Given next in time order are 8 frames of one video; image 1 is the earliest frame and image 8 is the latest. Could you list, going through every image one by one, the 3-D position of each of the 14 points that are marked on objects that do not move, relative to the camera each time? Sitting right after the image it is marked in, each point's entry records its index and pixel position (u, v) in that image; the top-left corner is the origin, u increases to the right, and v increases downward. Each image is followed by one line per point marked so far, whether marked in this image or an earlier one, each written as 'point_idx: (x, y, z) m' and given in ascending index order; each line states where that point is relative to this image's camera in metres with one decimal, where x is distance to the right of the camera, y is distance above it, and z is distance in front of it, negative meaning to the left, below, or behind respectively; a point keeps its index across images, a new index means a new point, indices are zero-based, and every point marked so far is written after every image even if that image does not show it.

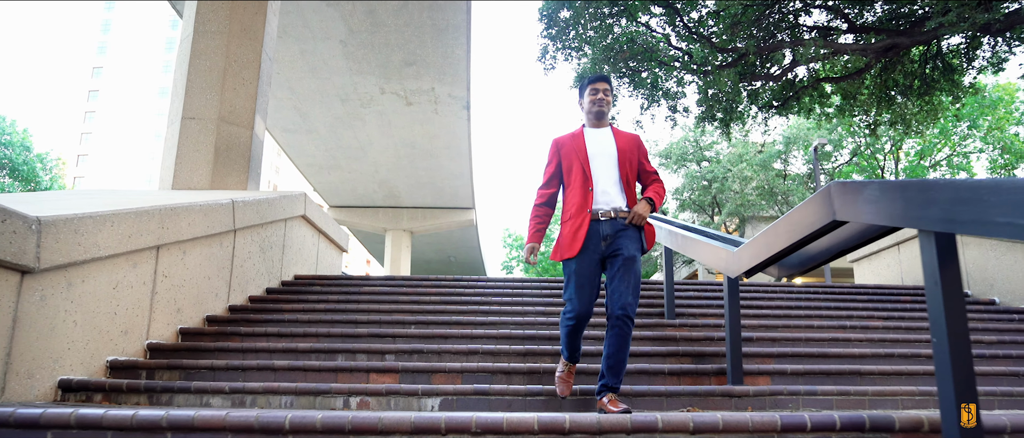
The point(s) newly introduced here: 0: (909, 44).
0: (+5.7, +2.5, +9.5) m
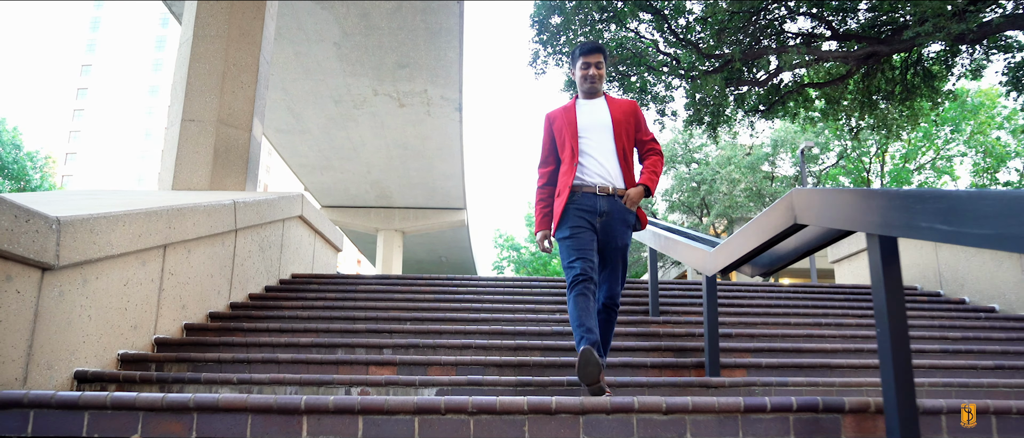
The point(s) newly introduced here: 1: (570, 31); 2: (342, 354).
0: (+5.6, +2.5, +9.8) m
1: (+1.0, +3.2, +11.0) m
2: (-1.1, -0.8, +4.1) m
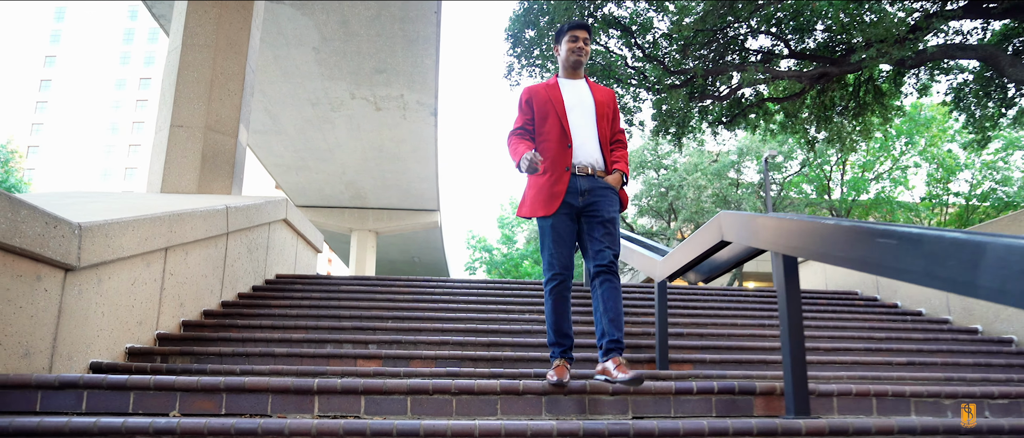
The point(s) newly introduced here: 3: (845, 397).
0: (+5.2, +2.3, +10.5) m
1: (+0.5, +3.1, +11.5) m
2: (-1.2, -0.9, +4.5) m
3: (+1.4, -0.7, +2.7) m
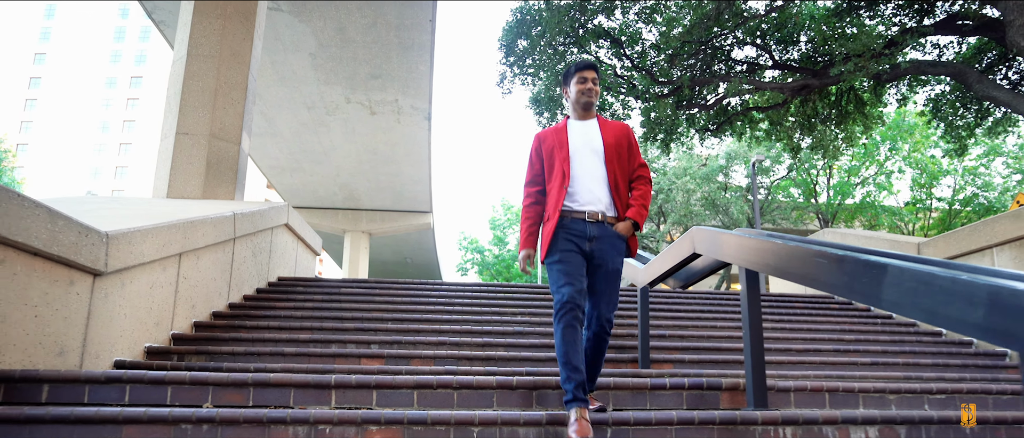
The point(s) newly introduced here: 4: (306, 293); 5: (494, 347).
0: (+5.1, +2.2, +10.9) m
1: (+0.4, +3.0, +11.9) m
2: (-1.3, -0.9, +4.8) m
3: (+1.3, -0.8, +3.0) m
4: (-2.1, -0.8, +6.6) m
5: (-0.1, -1.0, +4.9) m
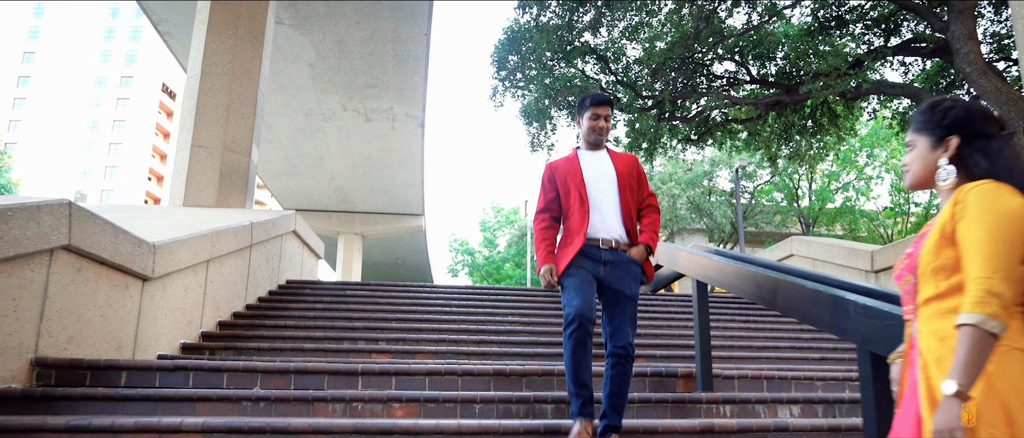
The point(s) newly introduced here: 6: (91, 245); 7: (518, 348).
0: (+4.9, +2.1, +11.6) m
1: (+0.3, +2.9, +12.5) m
2: (-1.4, -1.0, +5.4) m
3: (+1.3, -0.9, +3.7) m
4: (-2.2, -0.8, +7.2) m
5: (-0.2, -1.0, +5.5) m
6: (-2.3, -0.1, +3.6) m
7: (0.0, -1.1, +5.4) m
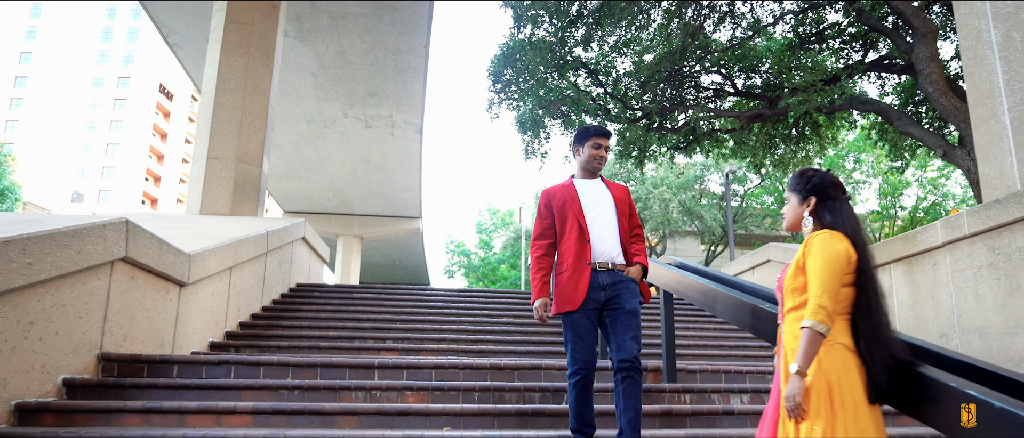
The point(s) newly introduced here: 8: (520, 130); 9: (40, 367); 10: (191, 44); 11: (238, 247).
0: (+4.8, +2.0, +12.2) m
1: (+0.2, +2.8, +13.1) m
2: (-1.4, -1.1, +5.9) m
3: (+1.3, -1.0, +4.2) m
4: (-2.2, -0.9, +7.8) m
5: (-0.2, -1.2, +6.1) m
6: (-2.4, -0.2, +4.2) m
7: (0.0, -1.2, +6.0) m
8: (+0.2, +1.8, +13.0) m
9: (-2.4, -0.7, +3.3) m
10: (-7.0, +3.8, +14.2) m
11: (-2.5, -0.3, +6.1) m
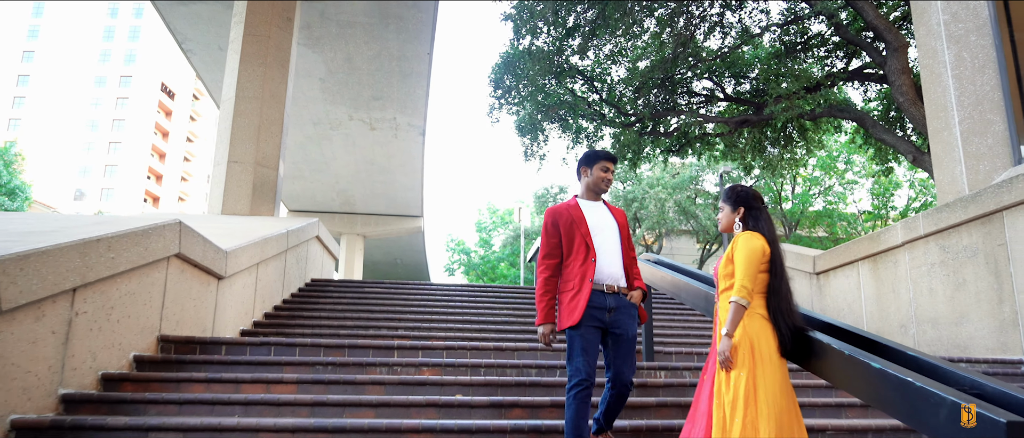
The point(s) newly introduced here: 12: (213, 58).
0: (+4.8, +2.0, +12.8) m
1: (+0.2, +2.8, +13.7) m
2: (-1.4, -1.1, +6.6) m
3: (+1.3, -1.0, +4.9) m
4: (-2.2, -0.9, +8.4) m
5: (-0.3, -1.2, +6.7) m
6: (-2.4, -0.2, +4.8) m
7: (0.0, -1.2, +6.6) m
8: (+0.2, +1.8, +13.7) m
9: (-2.4, -0.8, +3.9) m
10: (-7.0, +3.8, +14.8) m
11: (-2.5, -0.3, +6.7) m
12: (-6.9, +3.7, +15.1) m
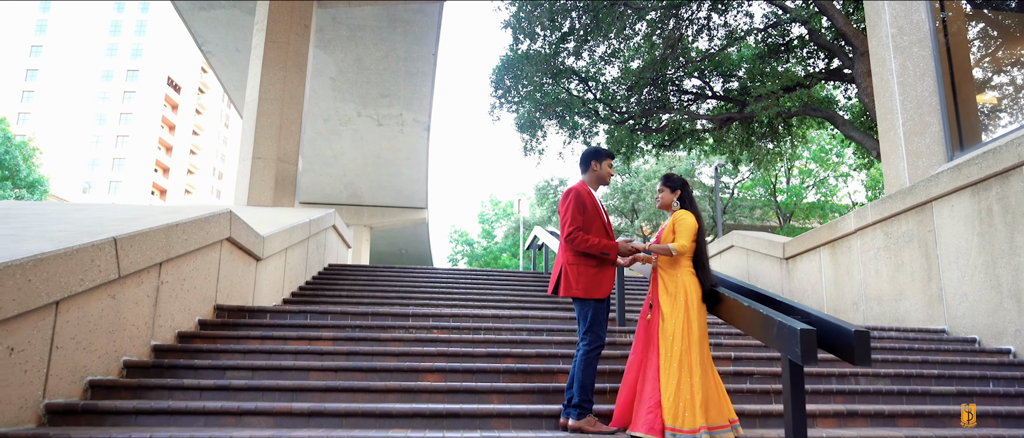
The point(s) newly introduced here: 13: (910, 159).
0: (+4.8, +2.2, +13.7) m
1: (+0.2, +3.0, +14.6) m
2: (-1.4, -1.0, +7.5) m
3: (+1.2, -0.9, +5.8) m
4: (-2.3, -0.8, +9.3) m
5: (-0.3, -1.0, +7.6) m
6: (-2.4, -0.2, +5.7) m
7: (0.0, -1.1, +7.5) m
8: (+0.2, +2.0, +14.6) m
9: (-2.4, -0.7, +4.8) m
10: (-7.0, +4.0, +15.7) m
11: (-2.6, -0.1, +7.6) m
12: (-6.9, +3.9, +16.0) m
13: (+4.4, +0.7, +7.2) m
